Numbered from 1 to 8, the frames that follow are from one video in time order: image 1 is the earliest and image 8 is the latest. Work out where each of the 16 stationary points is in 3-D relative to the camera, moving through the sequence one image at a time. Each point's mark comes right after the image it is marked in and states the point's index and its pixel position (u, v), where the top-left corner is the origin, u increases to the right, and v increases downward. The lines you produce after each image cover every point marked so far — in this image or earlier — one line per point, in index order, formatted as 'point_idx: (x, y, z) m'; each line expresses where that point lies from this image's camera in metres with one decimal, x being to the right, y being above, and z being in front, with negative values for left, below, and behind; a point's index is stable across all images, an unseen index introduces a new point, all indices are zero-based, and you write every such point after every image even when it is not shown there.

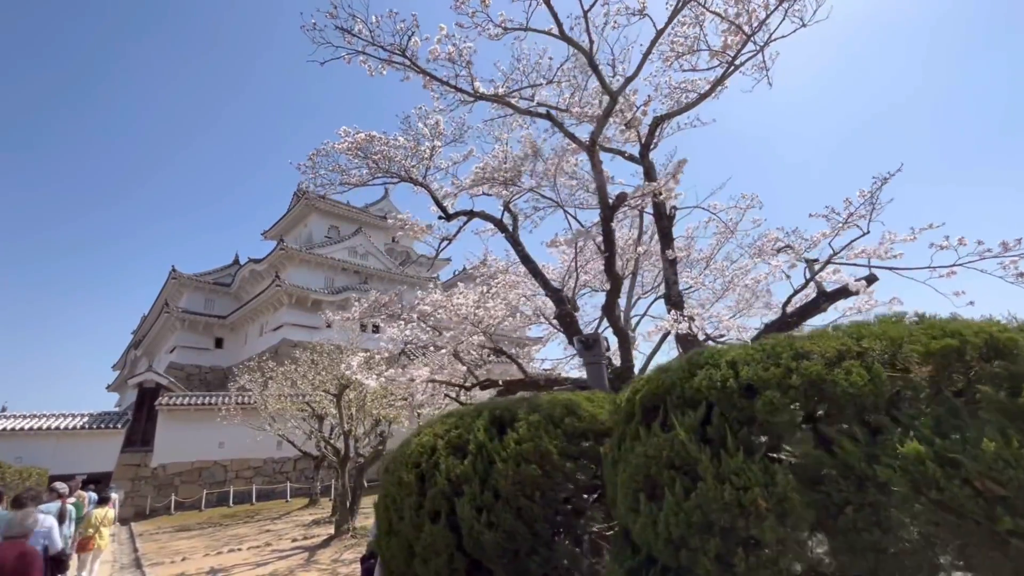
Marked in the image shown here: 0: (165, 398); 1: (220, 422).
0: (-12.4, -4.0, +16.9) m
1: (-10.9, -5.0, +17.7) m
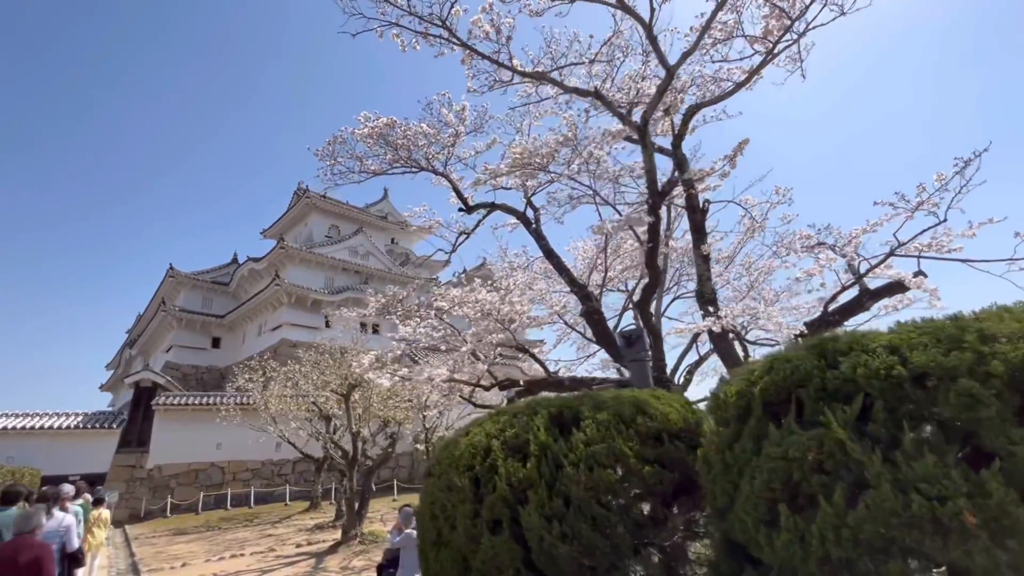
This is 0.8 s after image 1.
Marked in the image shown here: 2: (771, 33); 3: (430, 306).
0: (-12.2, -3.8, +16.5) m
1: (-10.6, -4.9, +17.3) m
2: (+3.4, +3.4, +6.2) m
3: (-1.5, -0.3, +8.2) m
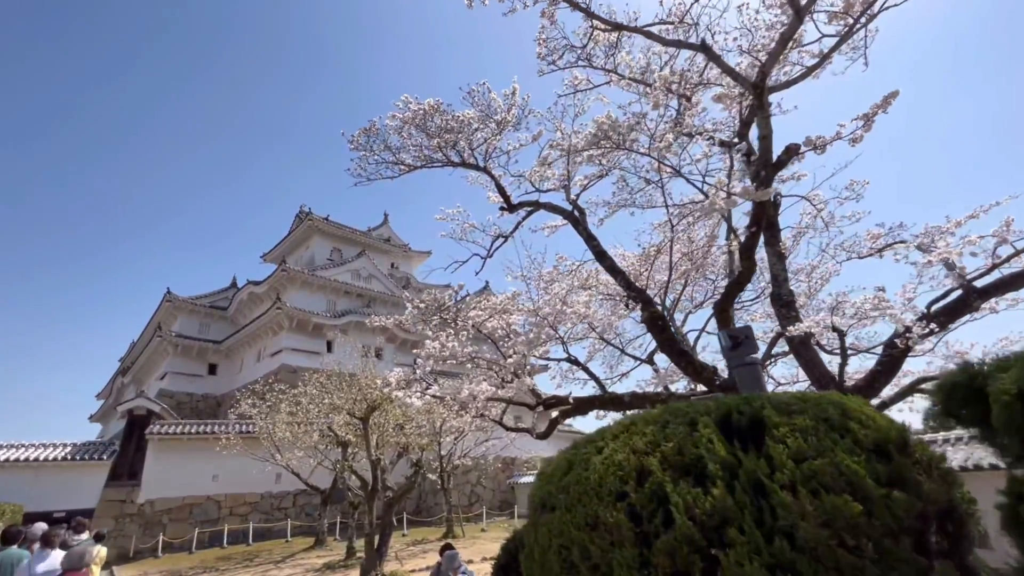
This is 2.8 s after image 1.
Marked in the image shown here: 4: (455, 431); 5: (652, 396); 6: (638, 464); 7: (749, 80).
0: (-11.6, -4.5, +15.5) m
1: (-10.0, -5.6, +16.2) m
2: (+4.1, +3.4, +5.7) m
3: (-0.8, -0.4, +7.5) m
4: (-1.6, -4.0, +13.3) m
5: (+1.8, -1.4, +6.0) m
6: (+0.6, -0.8, +2.1) m
7: (+1.8, +1.6, +3.7) m
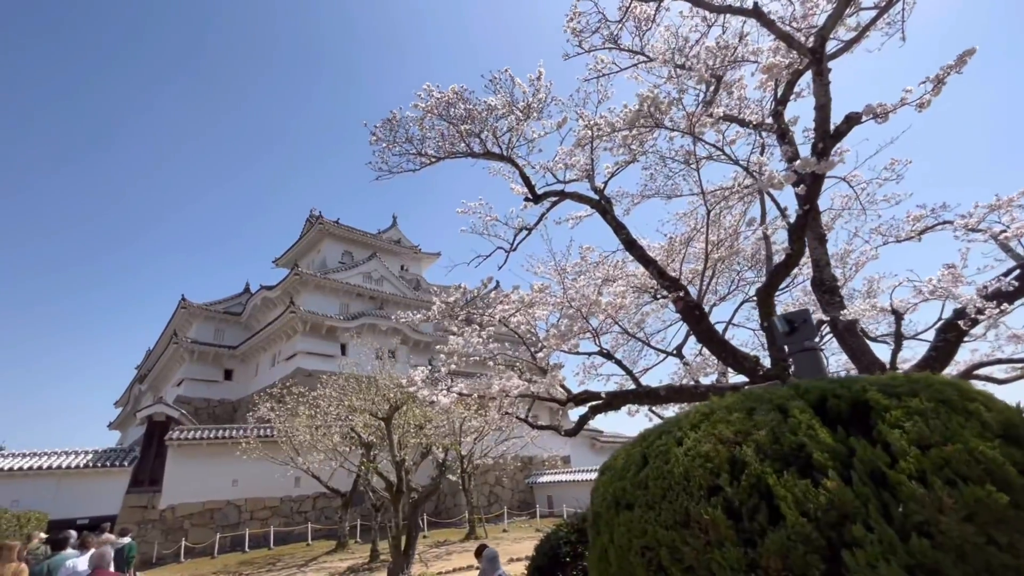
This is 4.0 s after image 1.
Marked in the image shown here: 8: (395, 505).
0: (-10.9, -4.7, +15.5) m
1: (-9.3, -5.7, +16.2) m
2: (+4.3, +3.6, +5.5) m
3: (-0.4, -0.4, +7.3) m
4: (-1.0, -3.9, +13.1) m
5: (+2.2, -1.2, +5.8) m
6: (+0.9, -0.7, +1.9) m
7: (+2.1, +1.8, +3.4) m
8: (-2.2, -4.1, +9.1) m
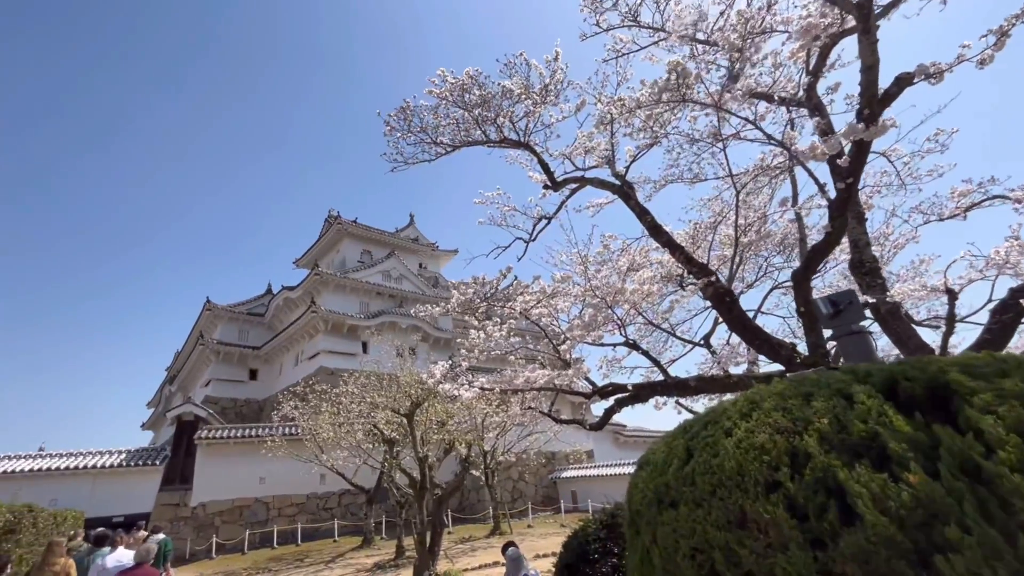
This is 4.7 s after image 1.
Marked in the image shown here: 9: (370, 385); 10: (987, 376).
0: (-10.2, -4.8, +15.7) m
1: (-8.5, -5.8, +16.4) m
2: (+4.5, +3.8, +5.1) m
3: (-0.1, -0.2, +7.2) m
4: (-0.4, -3.8, +13.0) m
5: (+2.5, -1.1, +5.6) m
6: (+1.0, -0.6, +1.7) m
7: (+2.2, +1.9, +3.2) m
8: (-1.8, -4.0, +9.0) m
9: (-4.0, -2.7, +13.5) m
10: (+1.6, -0.3, +1.6) m
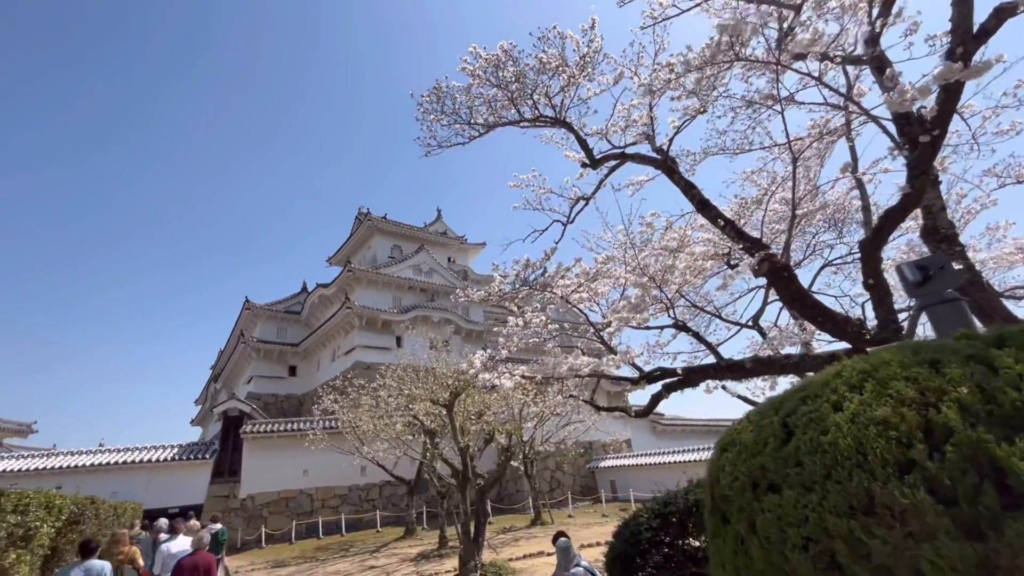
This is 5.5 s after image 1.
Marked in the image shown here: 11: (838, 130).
0: (-8.9, -4.7, +16.2) m
1: (-7.2, -5.6, +16.8) m
2: (+4.8, +4.1, +4.6) m
3: (+0.5, 0.0, +7.0) m
4: (+0.6, -3.5, +12.9) m
5: (+3.0, -0.8, +5.2) m
6: (+1.2, -0.4, +1.4) m
7: (+2.5, +2.1, +2.8) m
8: (-0.9, -3.8, +9.0) m
9: (-3.0, -2.5, +13.6) m
10: (+1.9, -0.1, +1.3) m
11: (+3.9, +1.9, +5.7) m
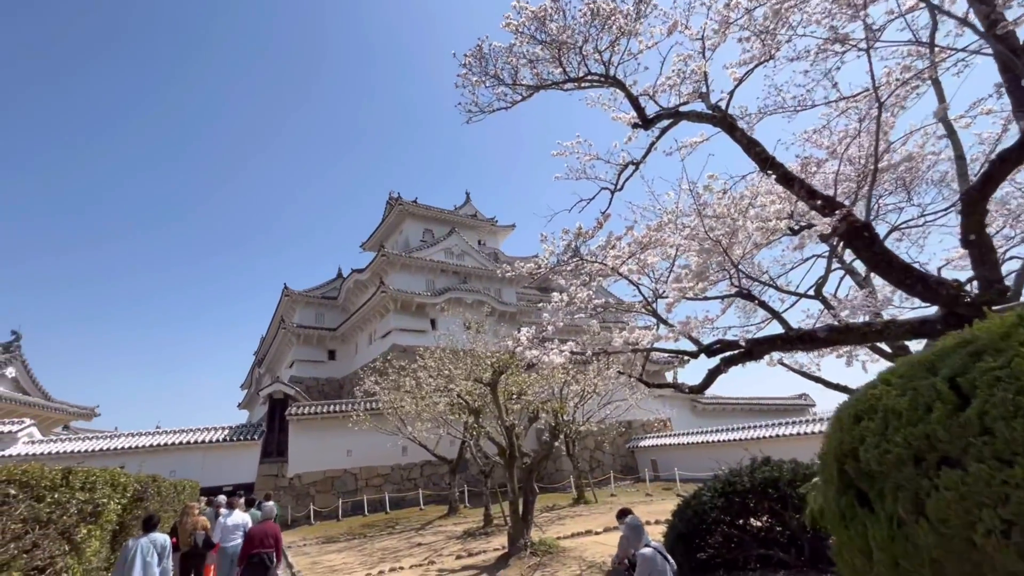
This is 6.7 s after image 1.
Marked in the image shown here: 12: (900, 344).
0: (-7.6, -4.2, +16.6) m
1: (-5.8, -5.1, +17.1) m
2: (+5.2, +4.5, +3.8) m
3: (+1.1, +0.4, +6.7) m
4: (+1.7, -2.8, +12.6) m
5: (+3.5, -0.4, +4.8) m
6: (+1.6, -0.2, +1.1) m
7: (+2.8, +2.4, +2.3) m
8: (-0.1, -3.4, +8.9) m
9: (-1.9, -2.0, +13.5) m
10: (+2.2, +0.1, +1.0) m
11: (+4.4, +2.3, +5.1) m
12: (+4.9, -0.7, +6.0) m
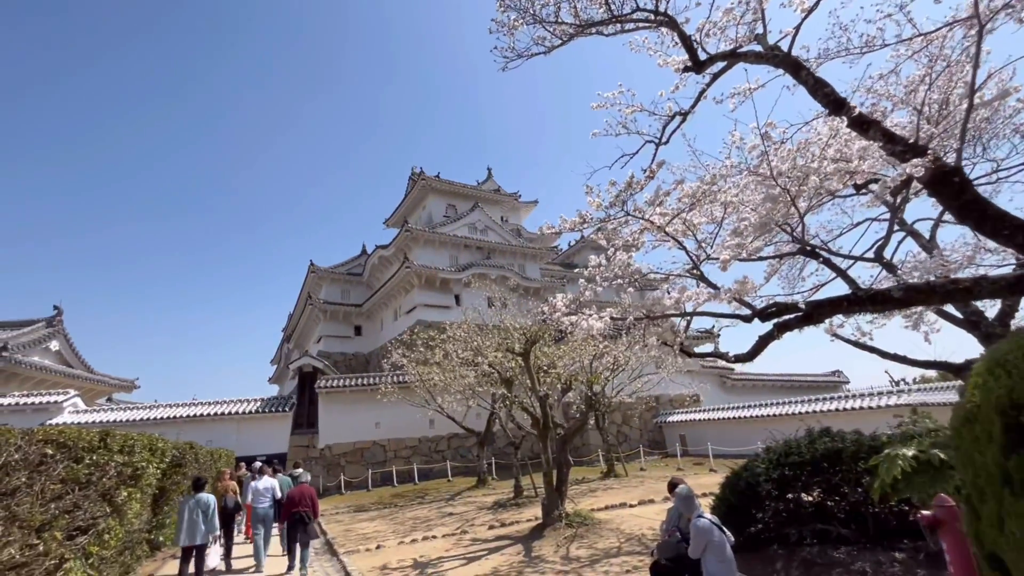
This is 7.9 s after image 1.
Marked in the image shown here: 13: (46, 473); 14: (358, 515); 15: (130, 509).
0: (-6.6, -3.2, +16.8) m
1: (-4.8, -4.1, +17.2) m
2: (+5.5, +4.9, +3.1) m
3: (+1.6, +0.9, +6.2) m
4: (+2.5, -2.1, +12.3) m
5: (+3.9, 0.0, +4.3) m
6: (+1.8, 0.0, +0.7) m
7: (+3.1, +2.7, +1.7) m
8: (+0.5, -2.8, +8.7) m
9: (-1.1, -1.2, +13.4) m
10: (+2.4, +0.3, +0.5) m
11: (+4.8, +2.7, +4.4) m
12: (+5.3, -0.2, +5.4) m
13: (-4.0, -1.6, +4.1) m
14: (-3.9, -5.7, +12.0) m
15: (-4.4, -2.6, +5.5) m
